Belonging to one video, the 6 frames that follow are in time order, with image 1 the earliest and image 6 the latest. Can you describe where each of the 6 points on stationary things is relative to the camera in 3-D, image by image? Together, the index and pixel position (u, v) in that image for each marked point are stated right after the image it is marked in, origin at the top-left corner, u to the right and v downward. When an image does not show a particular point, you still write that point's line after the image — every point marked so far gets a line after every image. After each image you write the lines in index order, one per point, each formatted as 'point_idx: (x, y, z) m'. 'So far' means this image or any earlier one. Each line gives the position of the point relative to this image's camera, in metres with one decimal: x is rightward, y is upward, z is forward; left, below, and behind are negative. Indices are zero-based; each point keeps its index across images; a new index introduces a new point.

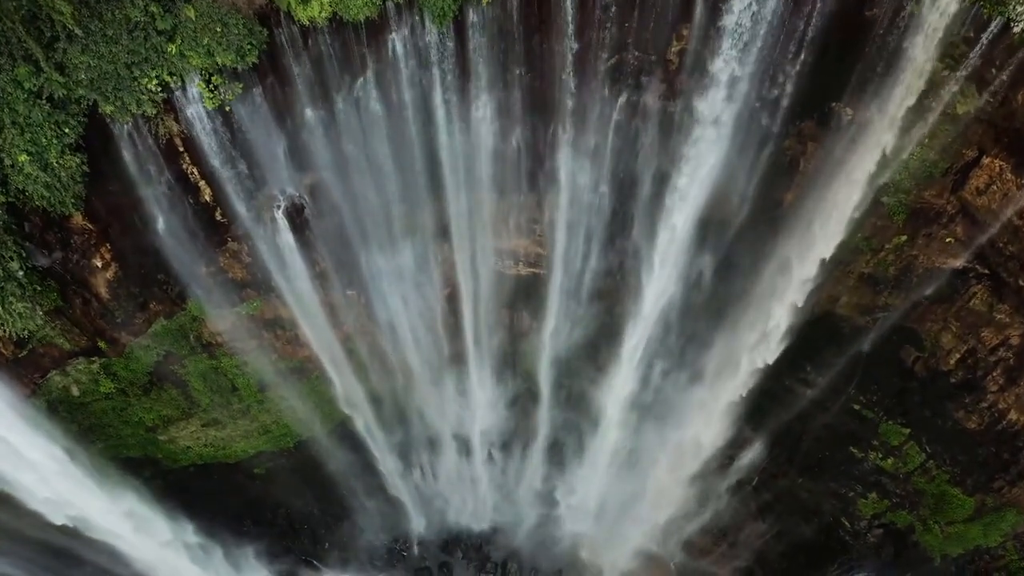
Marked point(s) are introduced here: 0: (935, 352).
0: (+6.3, -1.0, +10.2) m
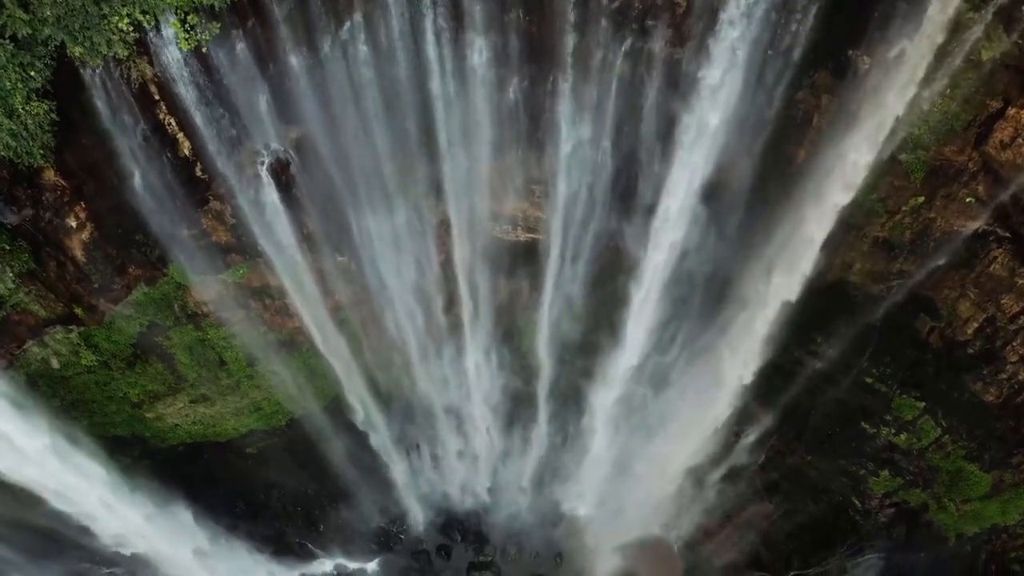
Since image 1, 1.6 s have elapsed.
0: (+6.3, -0.5, +9.7) m
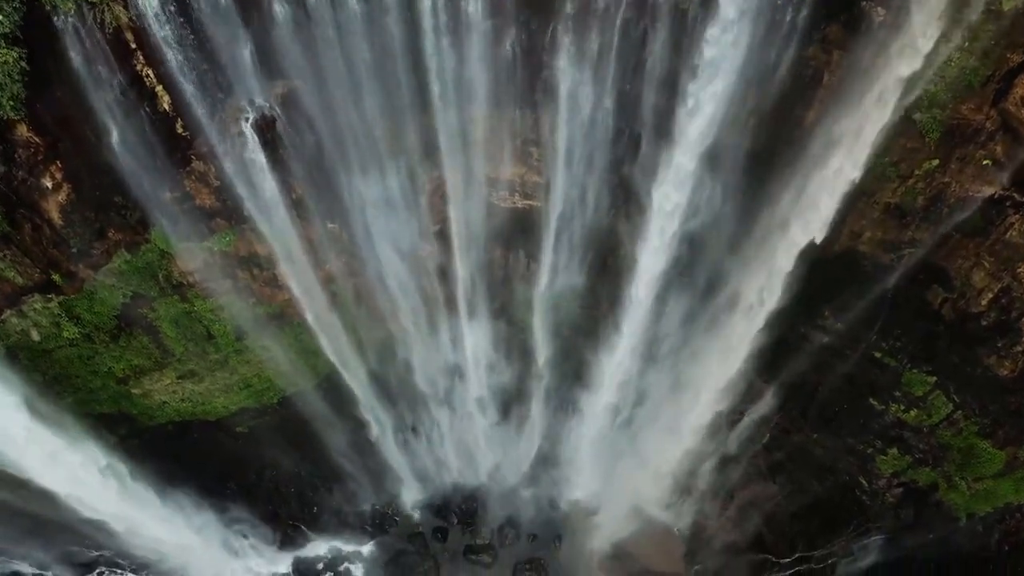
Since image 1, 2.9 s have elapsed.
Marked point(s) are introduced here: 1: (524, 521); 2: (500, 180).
0: (+6.2, -0.1, +9.4) m
1: (+0.2, -4.4, +12.8) m
2: (-0.2, +1.5, +9.4) m
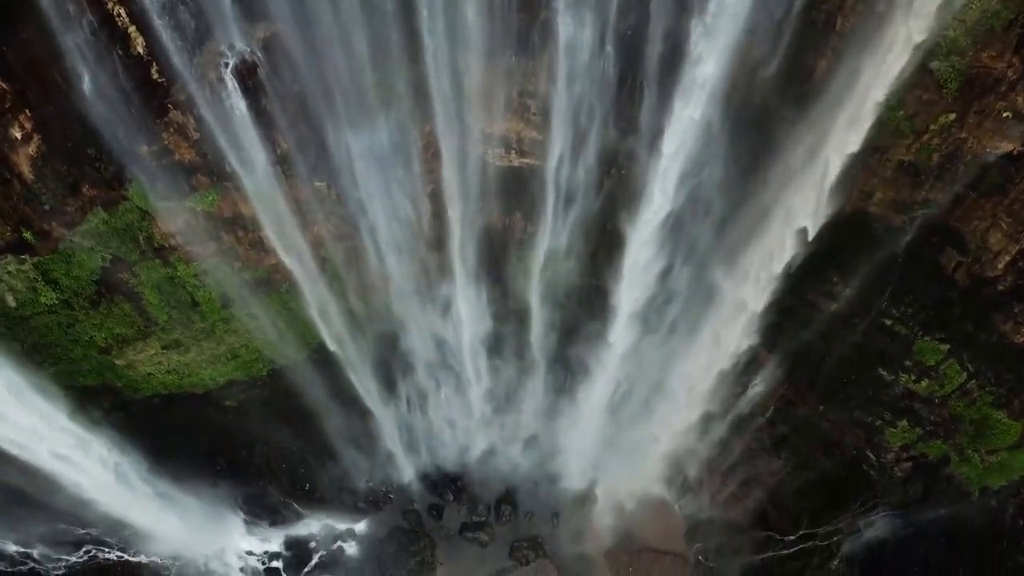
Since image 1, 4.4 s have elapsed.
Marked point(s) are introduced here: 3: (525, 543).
0: (+6.2, +0.4, +9.0) m
1: (+0.2, -3.8, +12.5) m
2: (-0.2, +2.0, +9.0) m
3: (+0.2, -4.5, +12.1) m
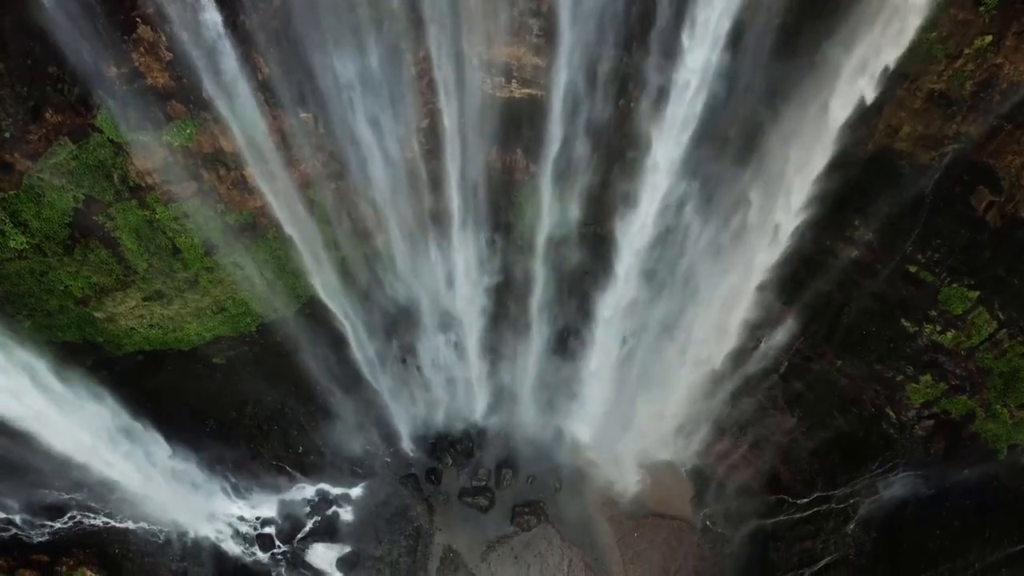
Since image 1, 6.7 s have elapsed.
0: (+6.2, +1.2, +8.4) m
1: (+0.2, -3.0, +12.0) m
2: (-0.2, +2.7, +8.4) m
3: (+0.2, -3.7, +11.6) m
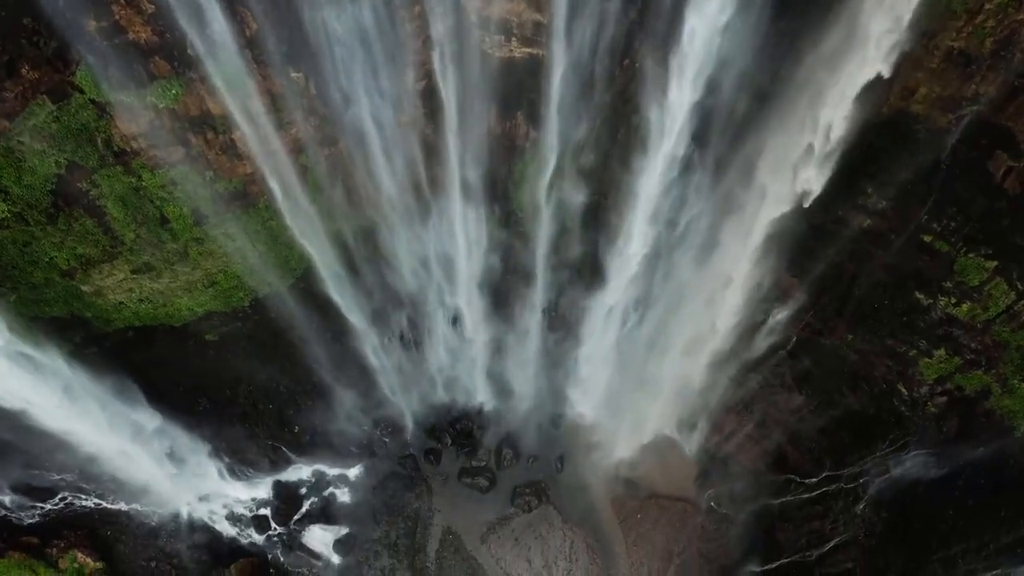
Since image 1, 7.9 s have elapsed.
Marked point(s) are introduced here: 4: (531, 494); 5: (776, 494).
0: (+6.2, +1.6, +8.0) m
1: (+0.2, -2.6, +11.7) m
2: (-0.2, +3.1, +8.0) m
3: (+0.3, -3.3, +11.3) m
4: (+0.3, -3.4, +11.2) m
5: (+4.4, -3.4, +11.4) m
